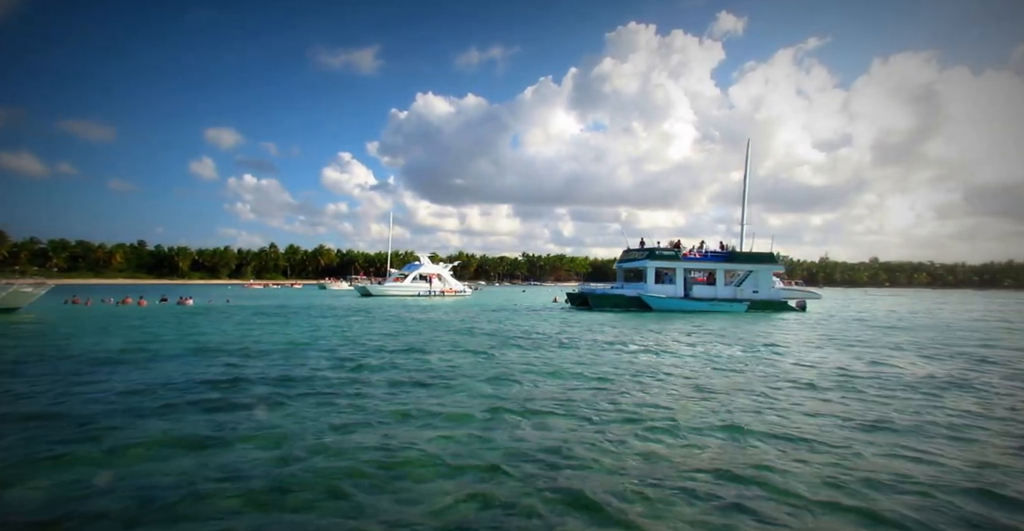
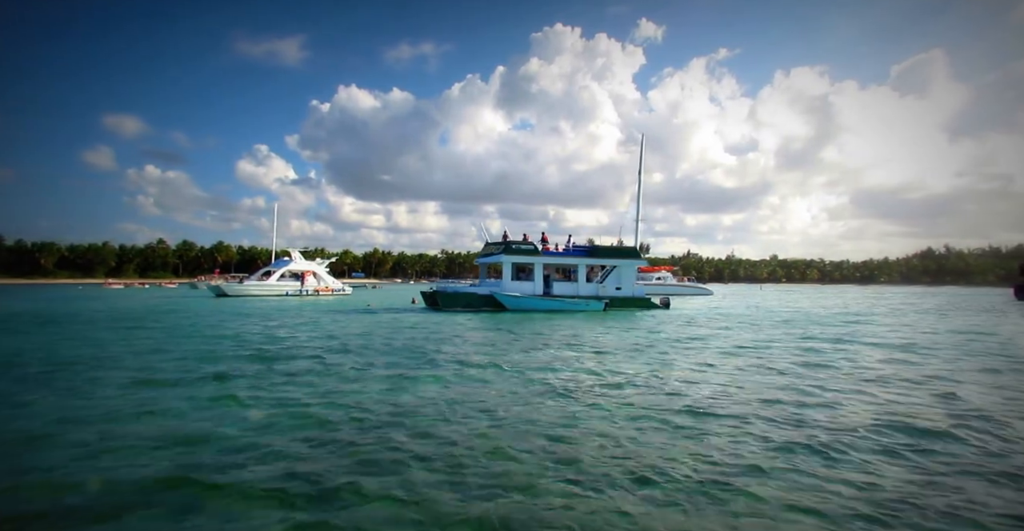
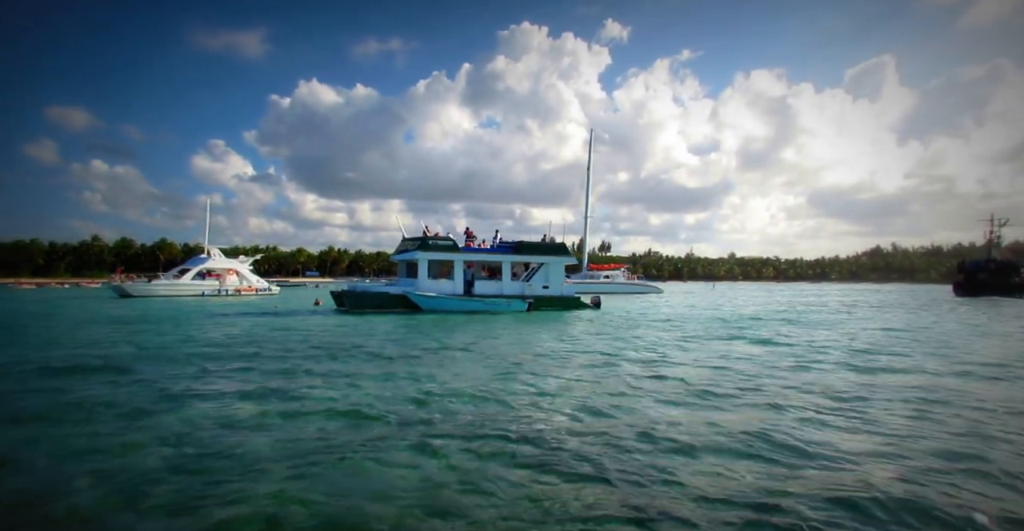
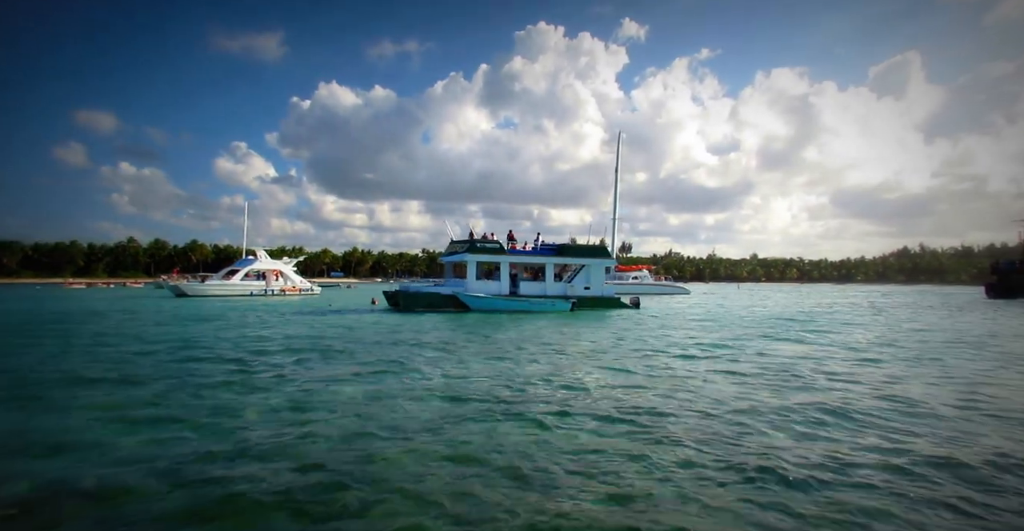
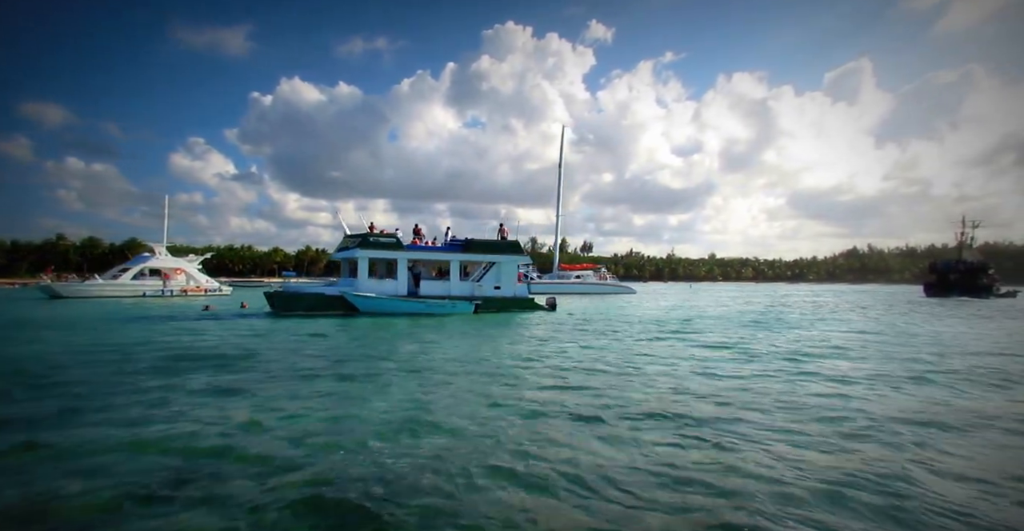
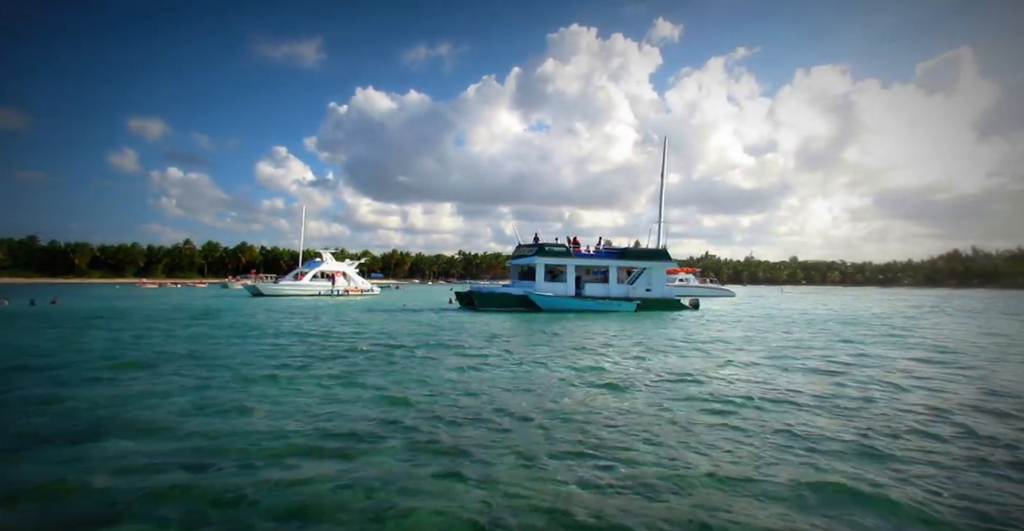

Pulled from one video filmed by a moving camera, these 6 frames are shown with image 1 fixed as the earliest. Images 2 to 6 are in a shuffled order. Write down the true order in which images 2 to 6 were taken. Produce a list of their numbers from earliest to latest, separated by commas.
6, 2, 4, 3, 5
